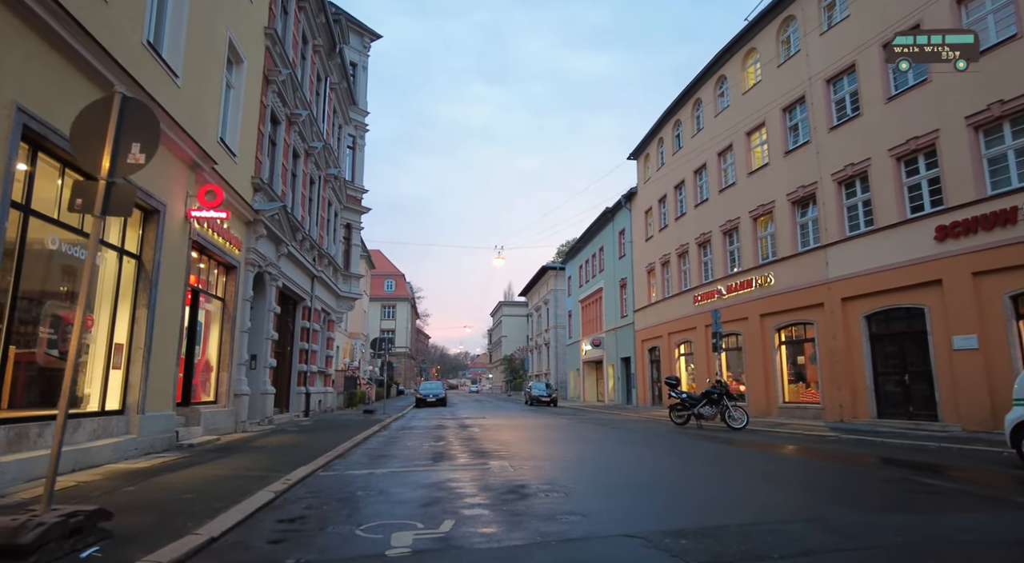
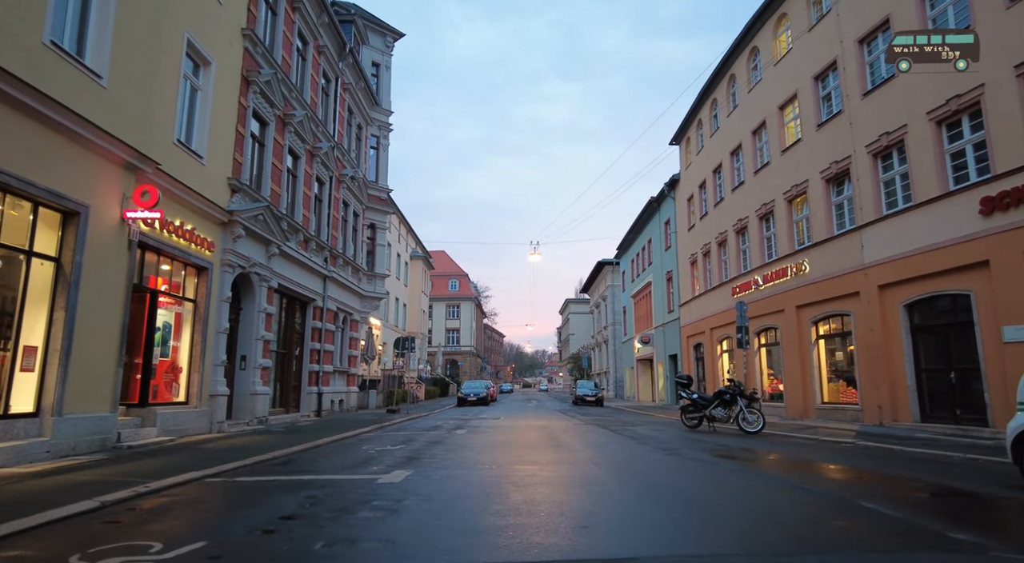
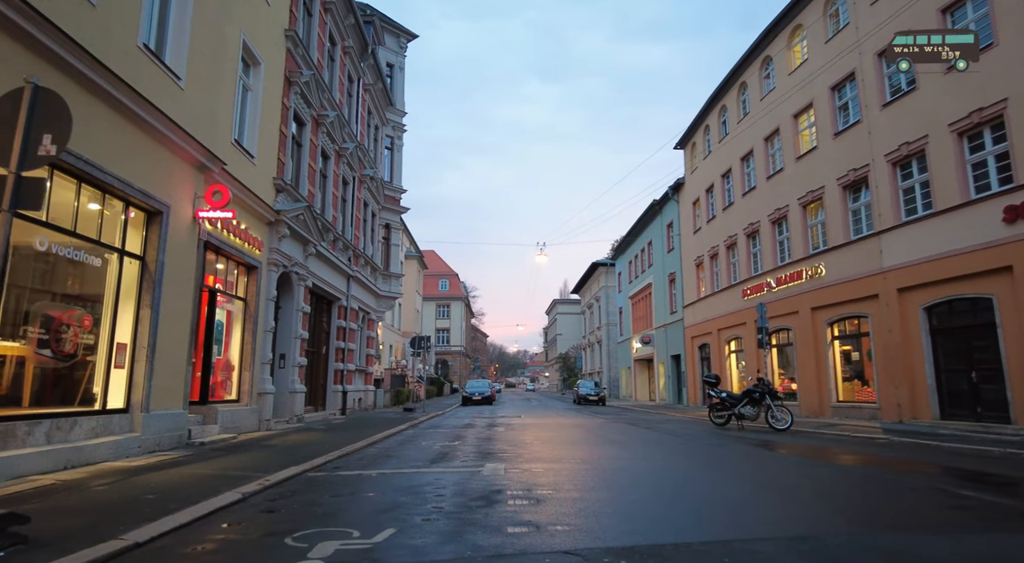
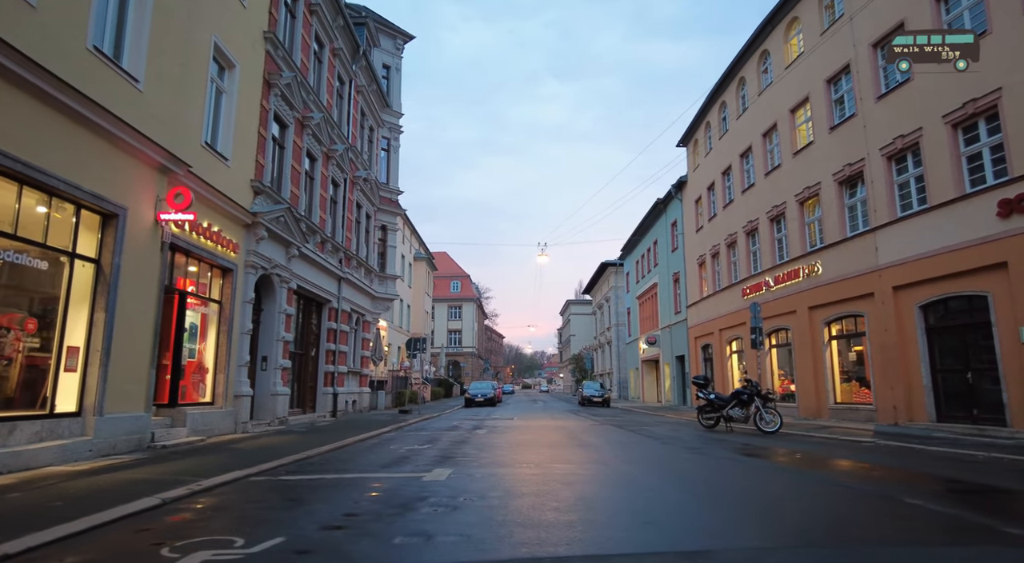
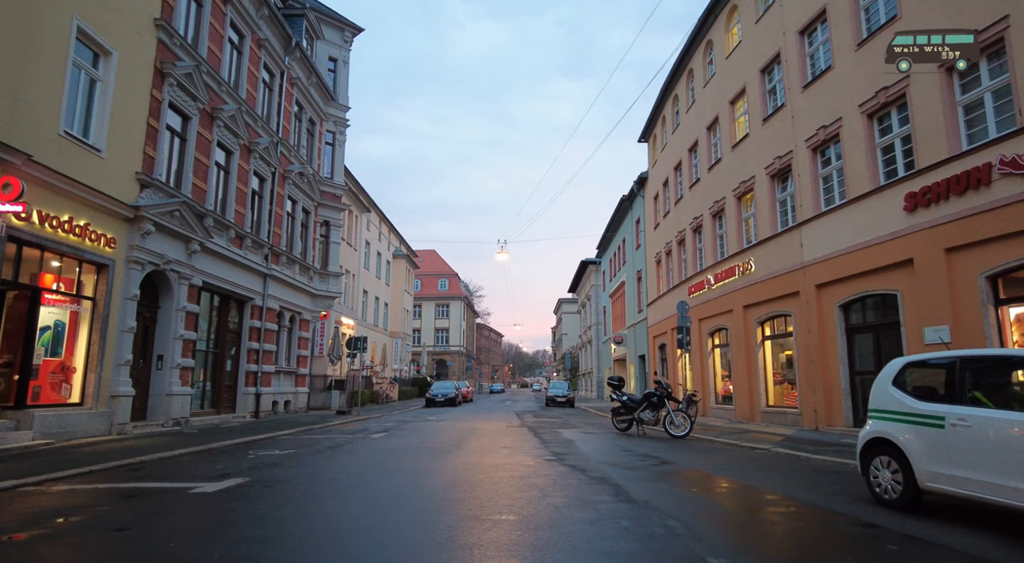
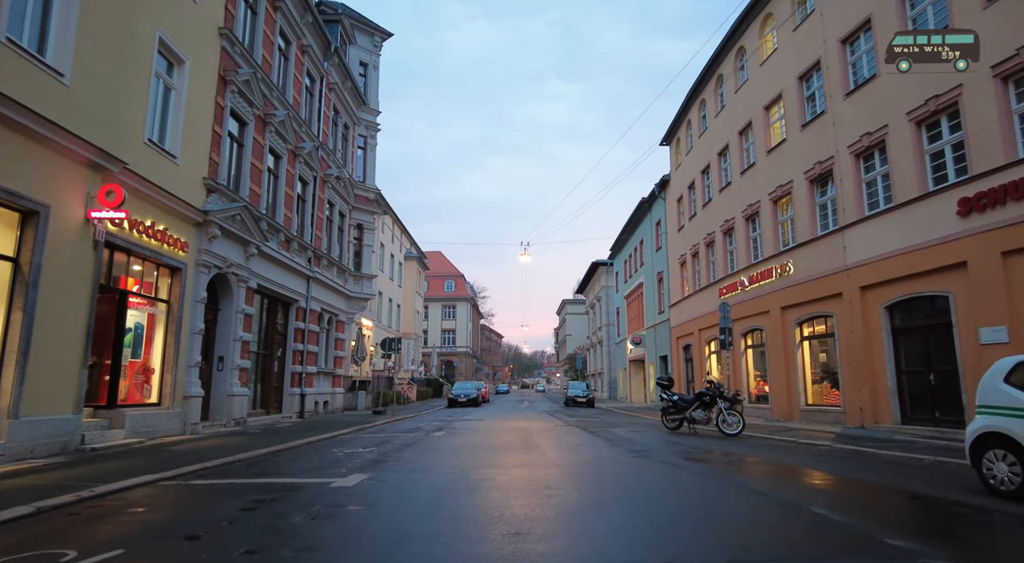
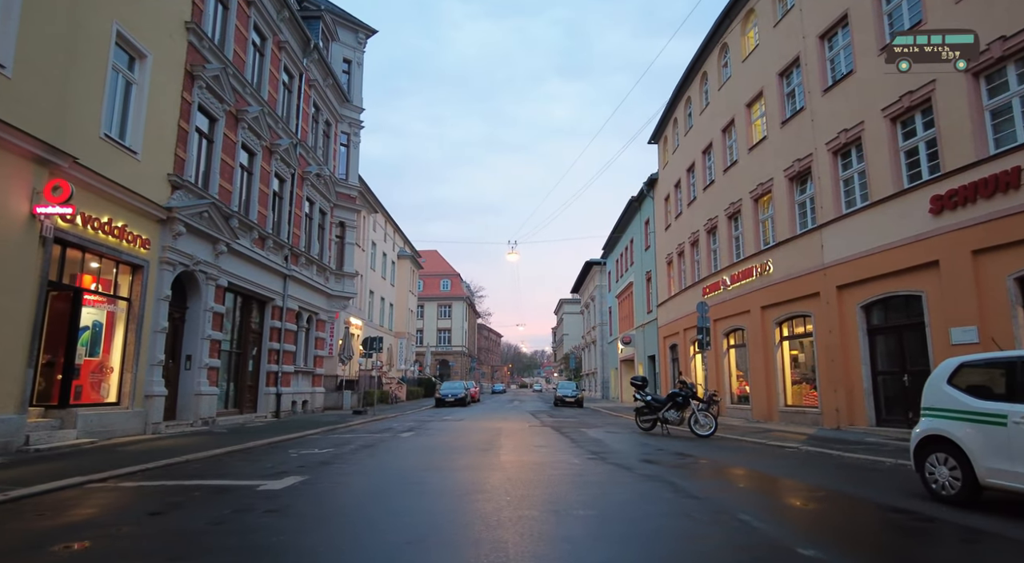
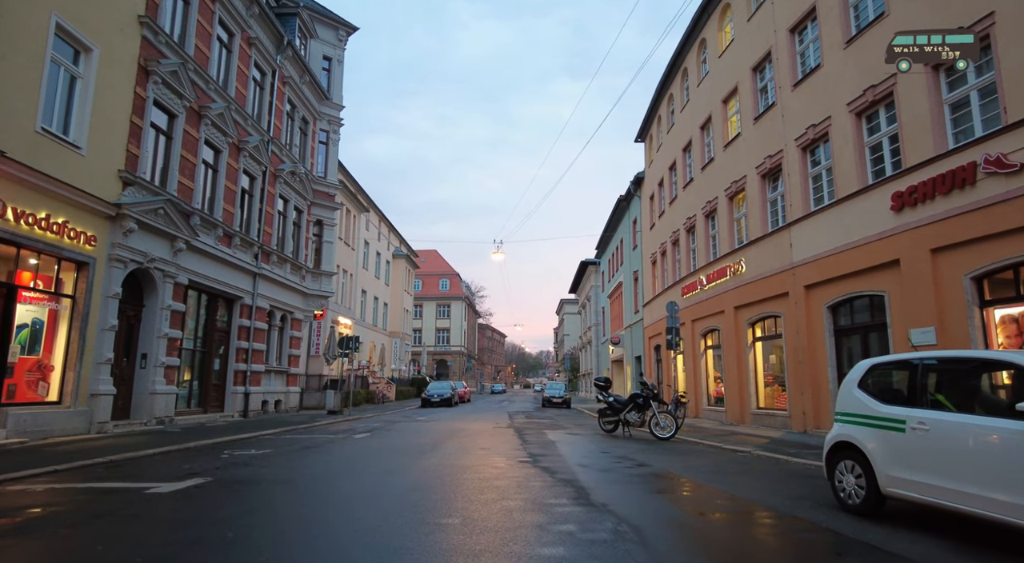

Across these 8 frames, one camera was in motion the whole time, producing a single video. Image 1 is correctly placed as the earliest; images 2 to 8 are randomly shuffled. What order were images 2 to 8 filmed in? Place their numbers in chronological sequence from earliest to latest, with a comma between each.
3, 4, 2, 6, 7, 5, 8
